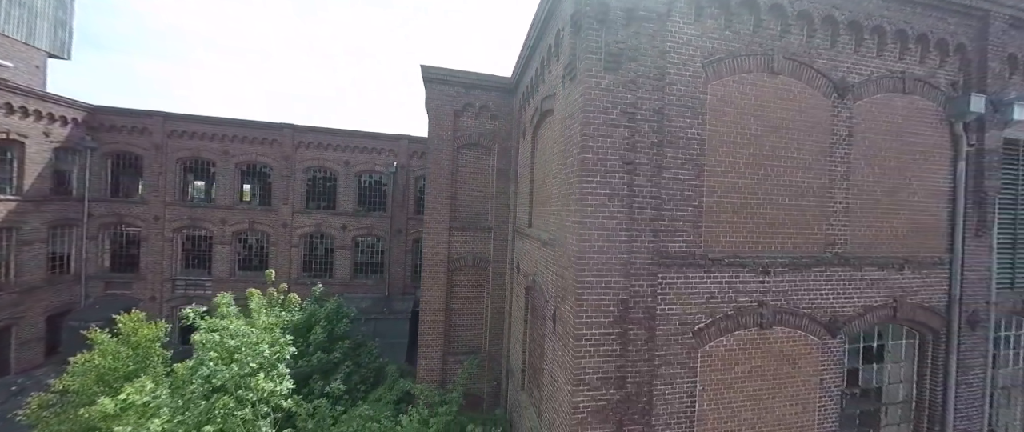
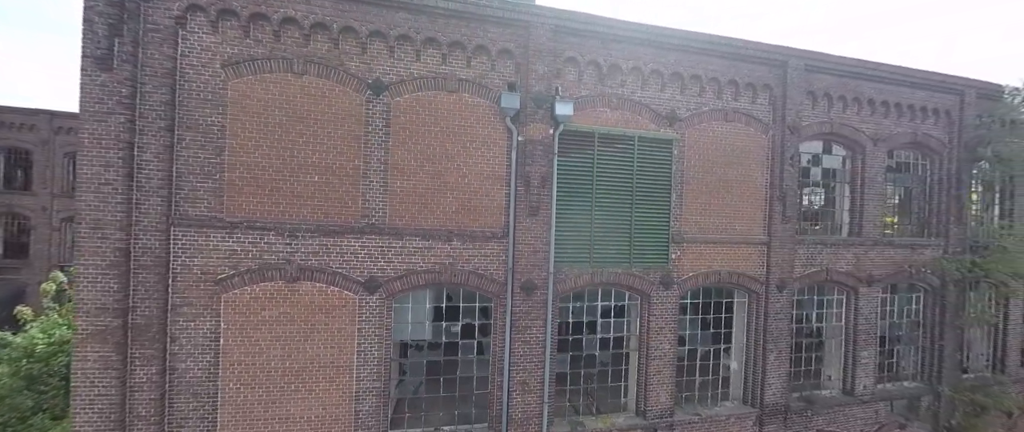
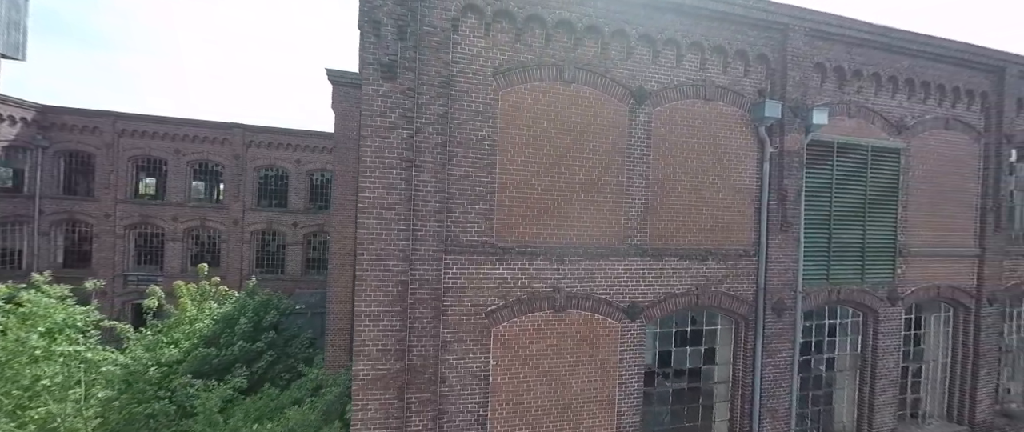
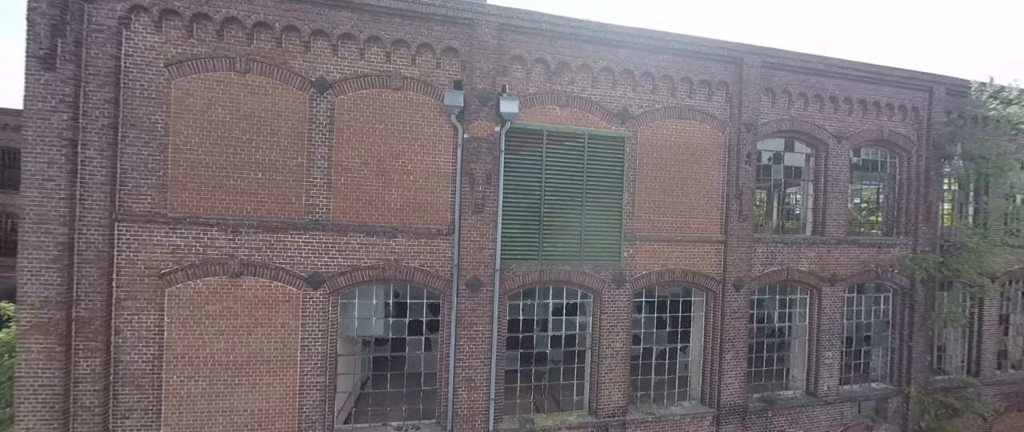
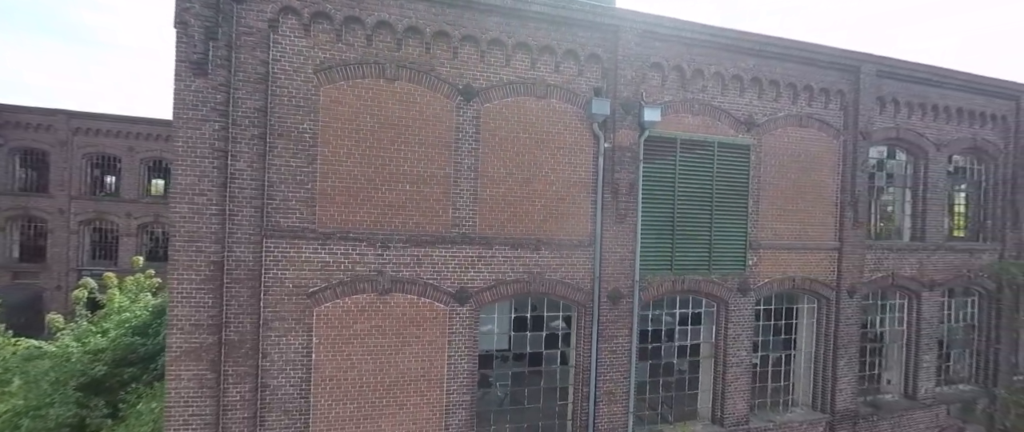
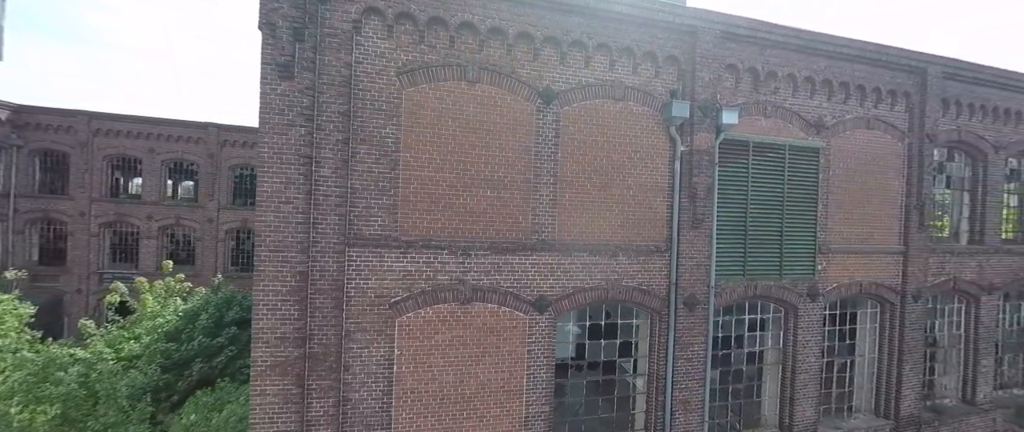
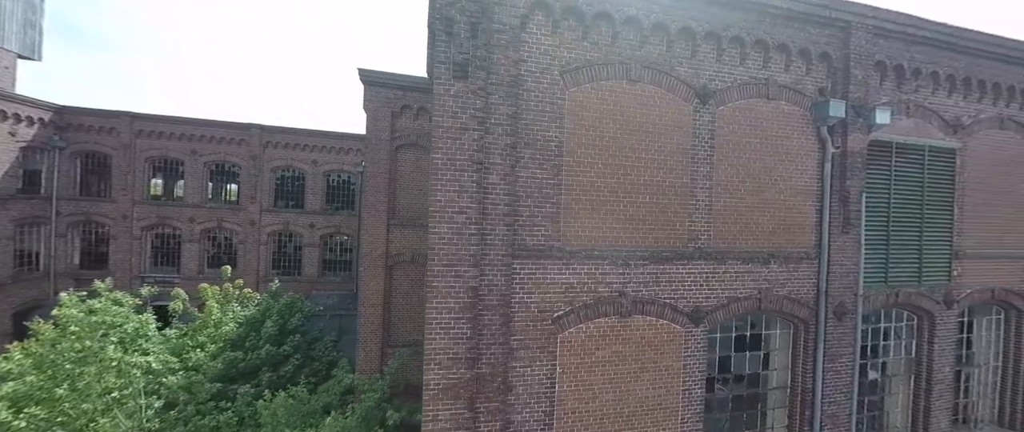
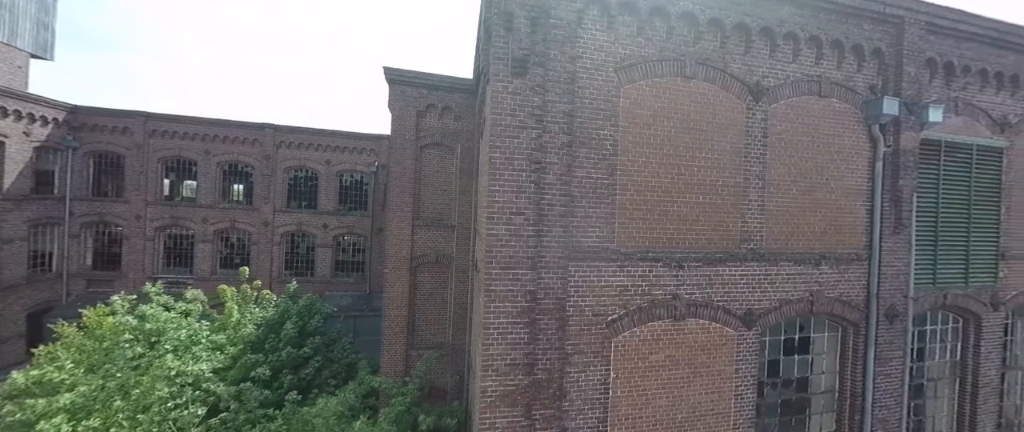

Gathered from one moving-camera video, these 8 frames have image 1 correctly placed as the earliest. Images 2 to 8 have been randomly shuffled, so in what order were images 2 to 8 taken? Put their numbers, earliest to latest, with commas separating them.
8, 7, 3, 6, 5, 2, 4
